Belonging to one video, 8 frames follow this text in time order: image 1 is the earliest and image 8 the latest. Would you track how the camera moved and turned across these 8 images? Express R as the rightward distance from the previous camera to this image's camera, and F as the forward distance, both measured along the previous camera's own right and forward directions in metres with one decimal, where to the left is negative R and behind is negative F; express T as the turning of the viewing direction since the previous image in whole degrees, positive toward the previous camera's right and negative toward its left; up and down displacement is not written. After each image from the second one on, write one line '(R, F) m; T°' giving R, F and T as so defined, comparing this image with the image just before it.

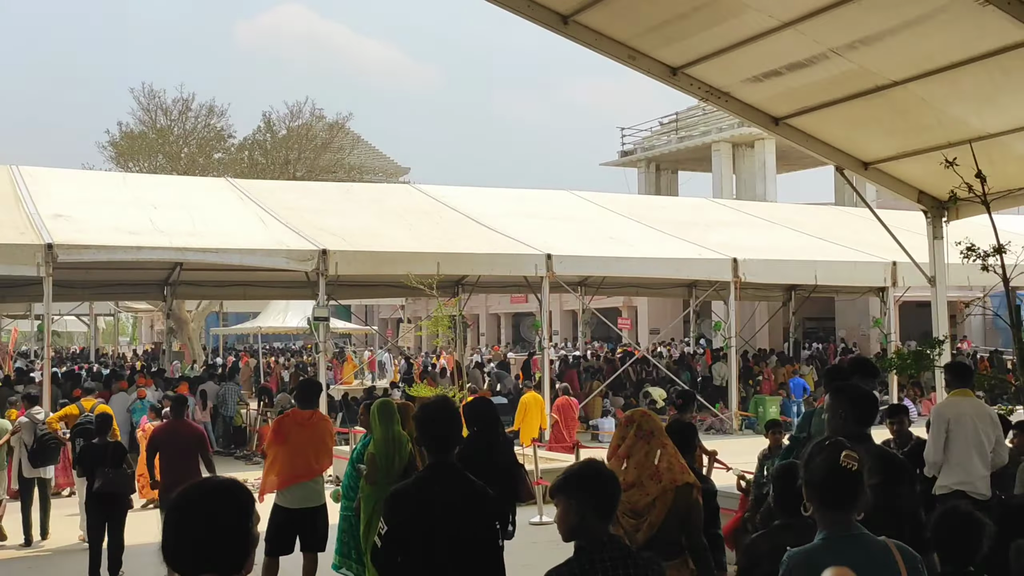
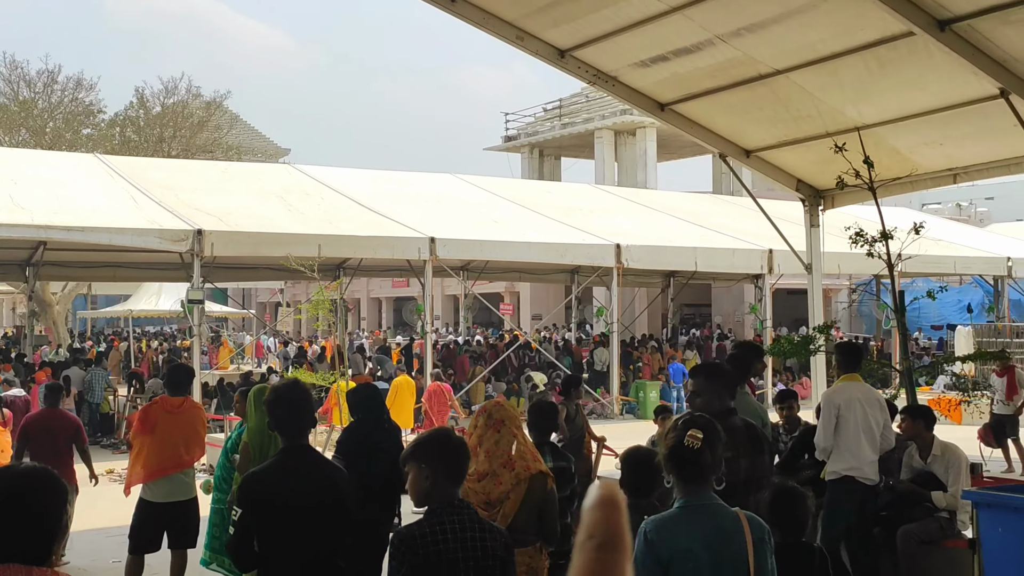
(0.0, +0.1) m; +7°
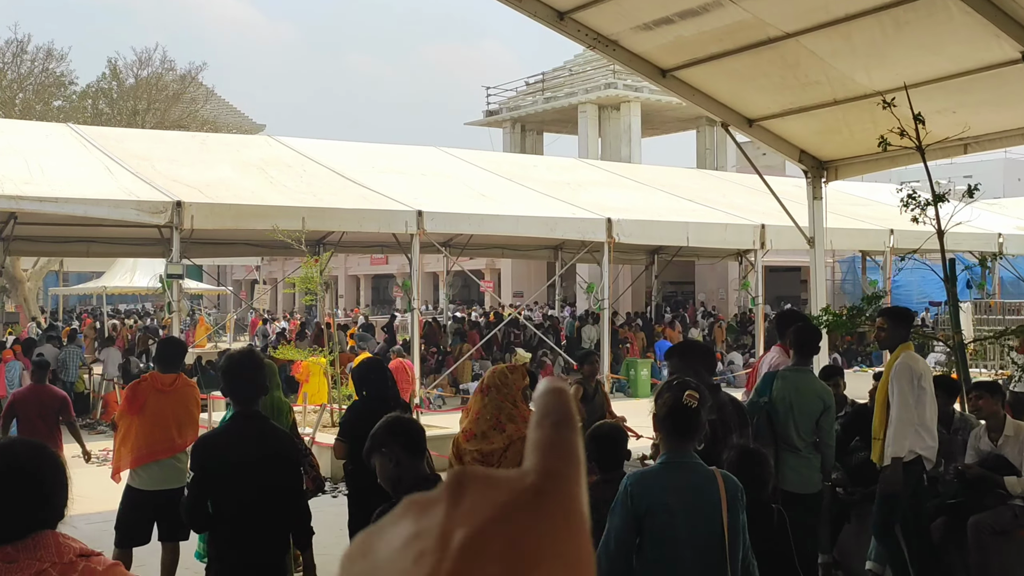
(-0.2, +0.4) m; +2°
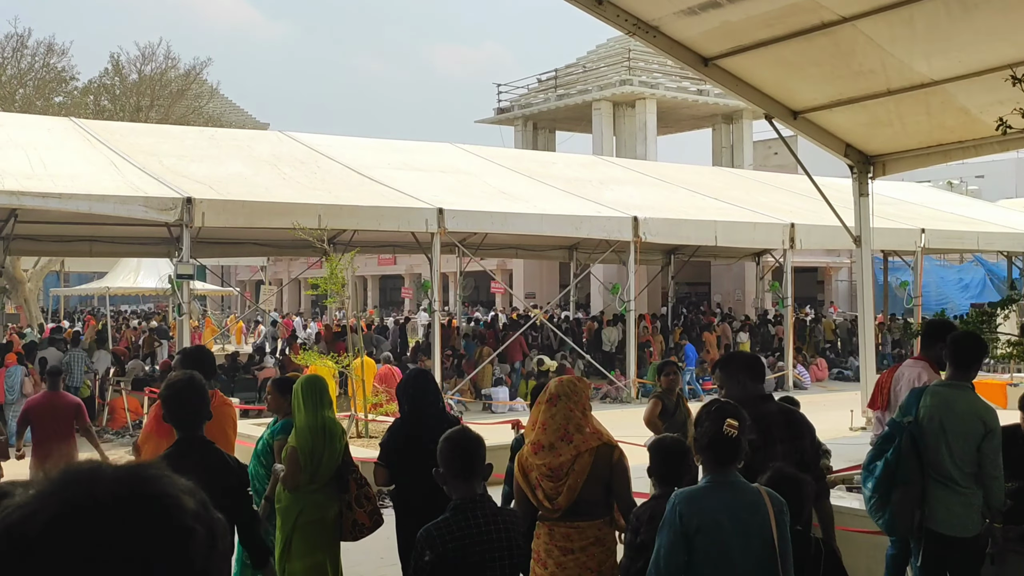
(-0.3, +0.5) m; 0°
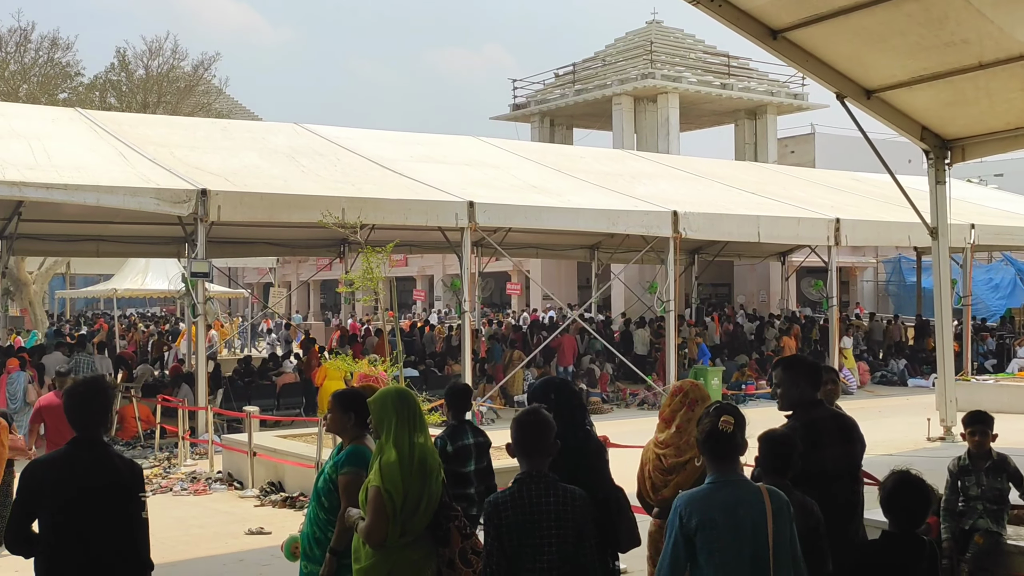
(-0.4, +0.8) m; 0°
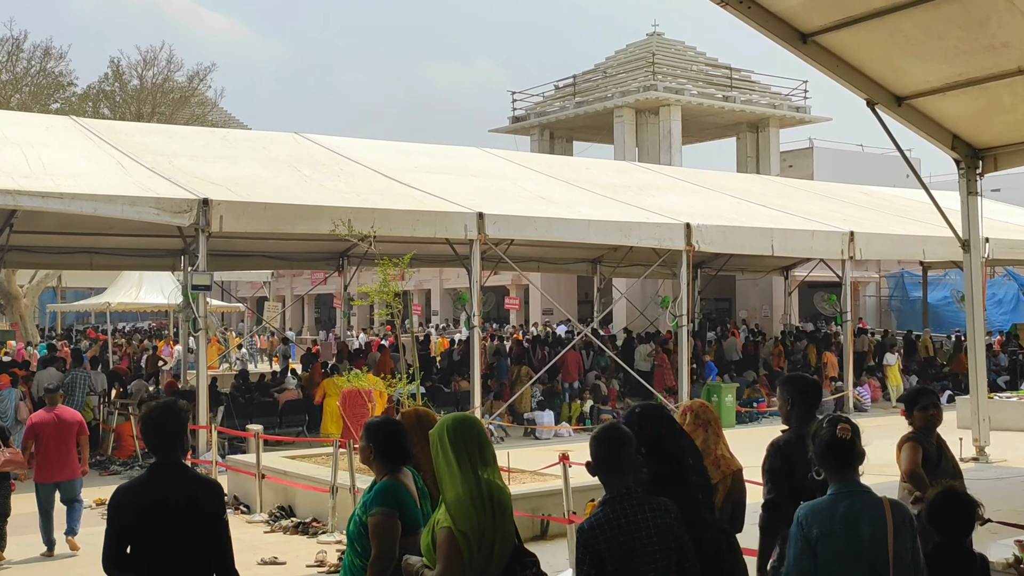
(-0.2, +0.4) m; +1°
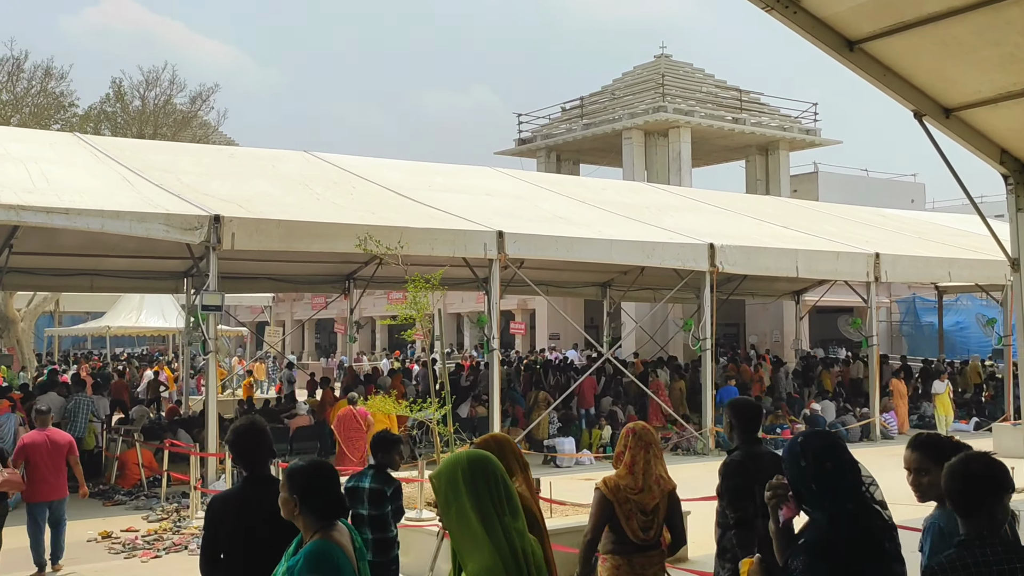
(-0.3, +0.4) m; 0°
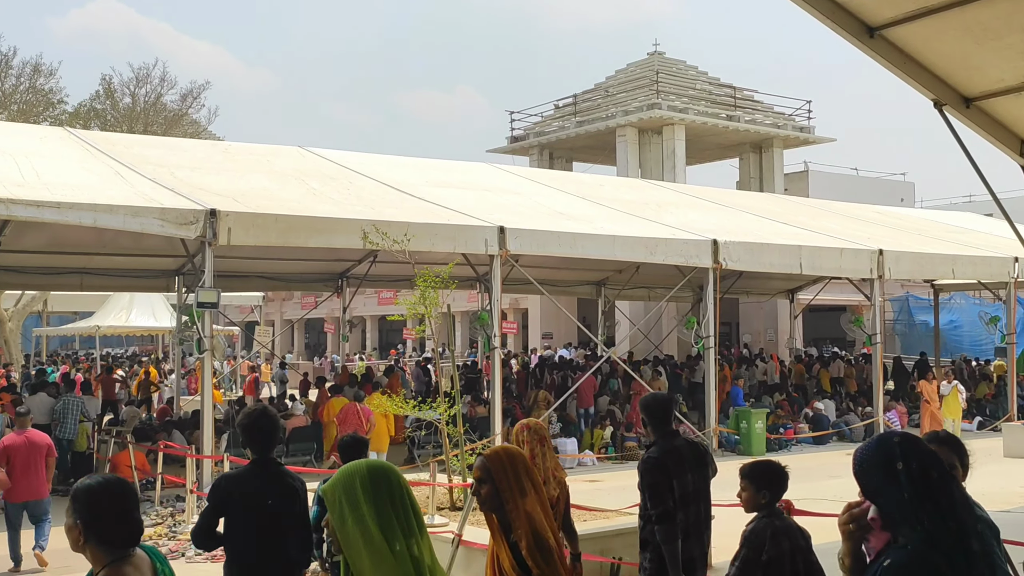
(-0.2, +0.2) m; +1°
